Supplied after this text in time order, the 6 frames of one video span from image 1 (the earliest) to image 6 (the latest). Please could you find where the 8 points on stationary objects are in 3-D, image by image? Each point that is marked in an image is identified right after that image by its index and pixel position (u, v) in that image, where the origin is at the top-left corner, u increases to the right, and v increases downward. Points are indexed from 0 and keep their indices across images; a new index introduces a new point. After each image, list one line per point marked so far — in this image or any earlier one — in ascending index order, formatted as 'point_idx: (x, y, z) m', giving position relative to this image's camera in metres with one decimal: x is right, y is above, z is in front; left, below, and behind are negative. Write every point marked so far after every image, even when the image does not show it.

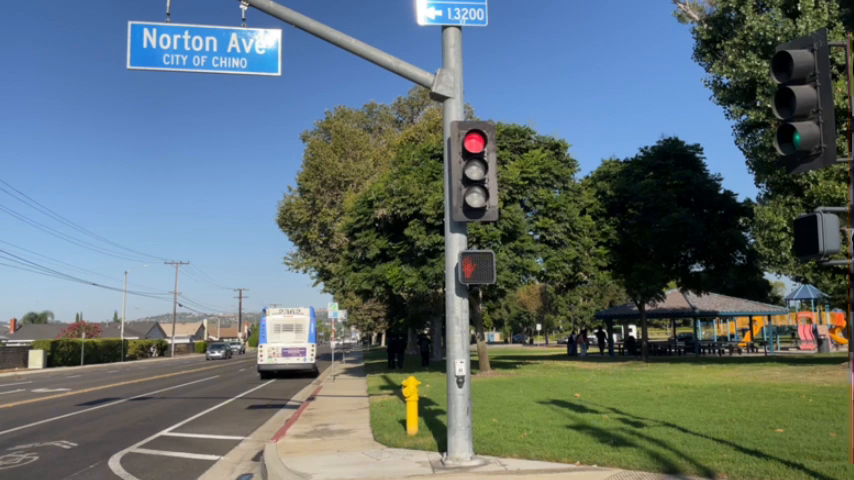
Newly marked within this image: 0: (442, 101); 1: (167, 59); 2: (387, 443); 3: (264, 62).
0: (+0.2, +1.9, +9.3) m
1: (-3.2, +2.2, +8.7) m
2: (-0.6, -3.0, +10.4) m
3: (-2.1, +2.3, +9.0) m
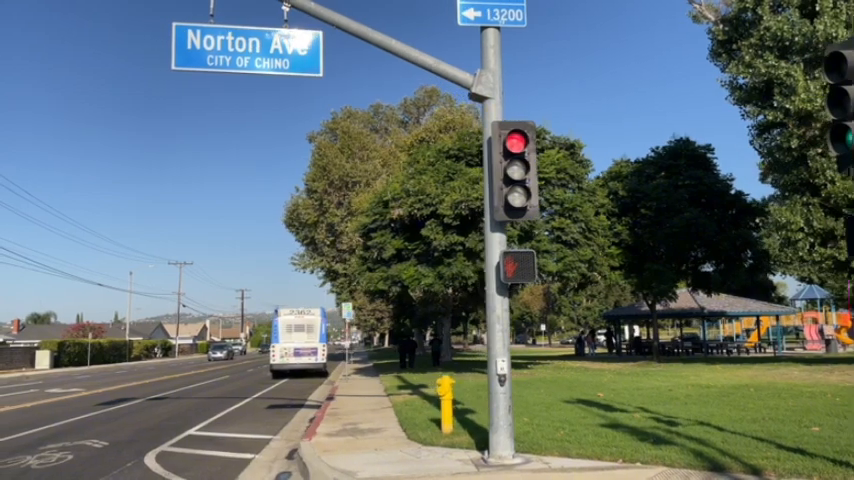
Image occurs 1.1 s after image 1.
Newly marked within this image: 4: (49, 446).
0: (+0.7, +1.9, +9.4) m
1: (-2.7, +2.2, +8.8) m
2: (0.0, -3.0, +10.5) m
3: (-1.5, +2.3, +9.0) m
4: (-6.7, -3.6, +12.4) m
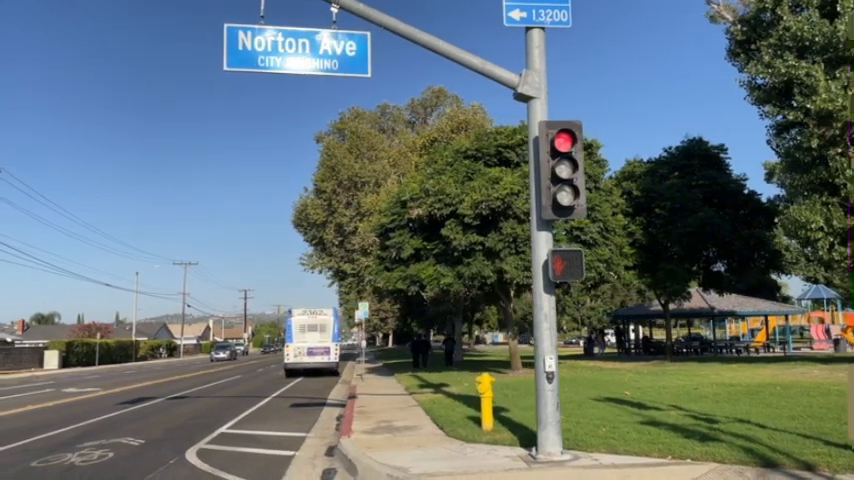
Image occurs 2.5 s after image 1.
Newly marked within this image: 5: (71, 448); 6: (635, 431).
0: (+1.3, +1.9, +9.5) m
1: (-2.1, +2.3, +8.9) m
2: (+0.6, -3.0, +10.5) m
3: (-0.9, +2.3, +9.1) m
4: (-6.0, -3.6, +12.5) m
5: (-6.1, -3.6, +12.0) m
6: (+2.9, -2.7, +9.8) m
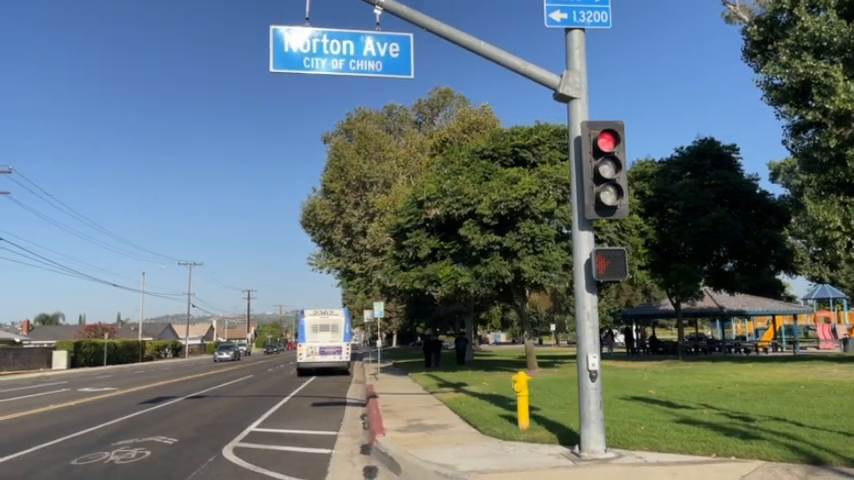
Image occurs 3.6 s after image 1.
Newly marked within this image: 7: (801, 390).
0: (+1.9, +1.9, +9.5) m
1: (-1.5, +2.3, +9.0) m
2: (+1.1, -3.0, +10.6) m
3: (-0.4, +2.3, +9.2) m
4: (-5.5, -3.6, +12.6) m
5: (-5.5, -3.6, +12.1) m
6: (+3.5, -2.7, +9.9) m
7: (+8.0, -3.2, +14.9) m
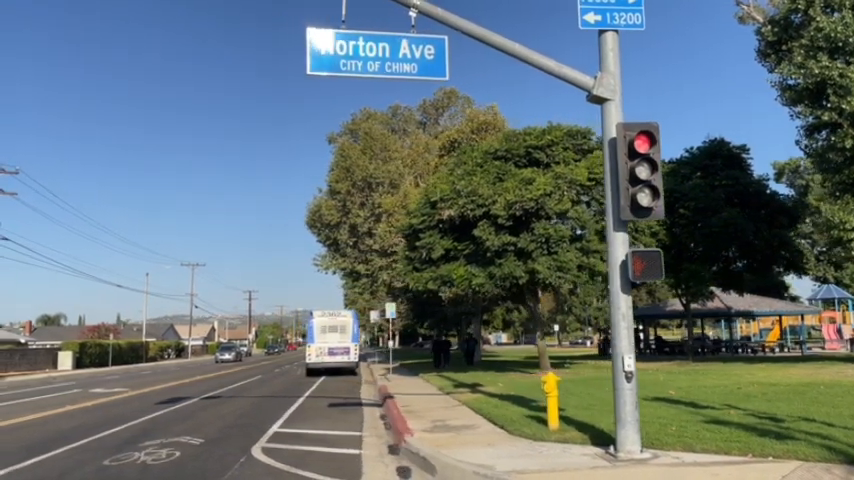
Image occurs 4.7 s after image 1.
0: (+2.4, +1.9, +9.6) m
1: (-1.1, +2.3, +9.0) m
2: (+1.6, -3.0, +10.6) m
3: (+0.1, +2.3, +9.2) m
4: (-5.0, -3.6, +12.6) m
5: (-5.1, -3.6, +12.2) m
6: (+4.0, -2.7, +9.9) m
7: (+8.4, -3.2, +14.9) m
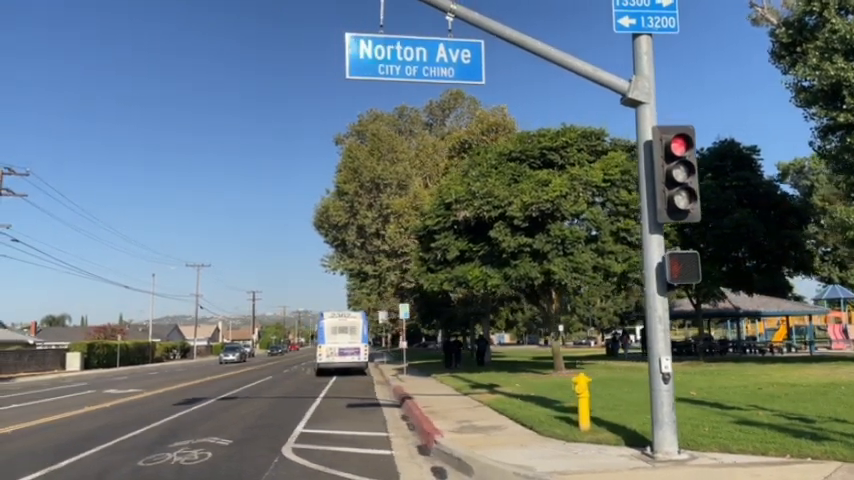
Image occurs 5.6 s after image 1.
0: (+2.9, +1.8, +9.6) m
1: (-0.6, +2.2, +9.1) m
2: (+2.1, -3.0, +10.7) m
3: (+0.6, +2.3, +9.3) m
4: (-4.5, -3.7, +12.7) m
5: (-4.6, -3.6, +12.2) m
6: (+4.5, -2.7, +10.0) m
7: (+8.9, -3.2, +15.0) m
